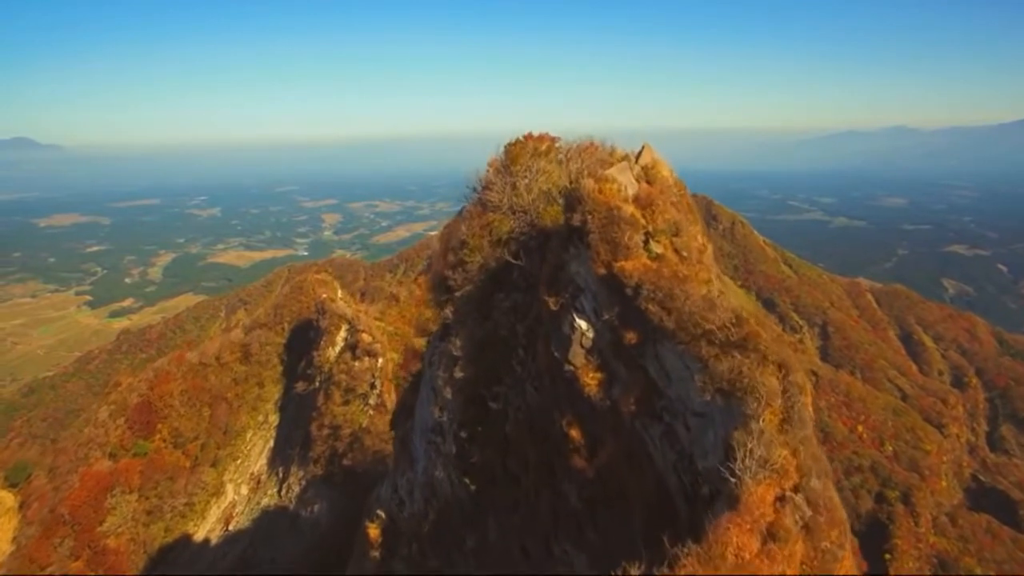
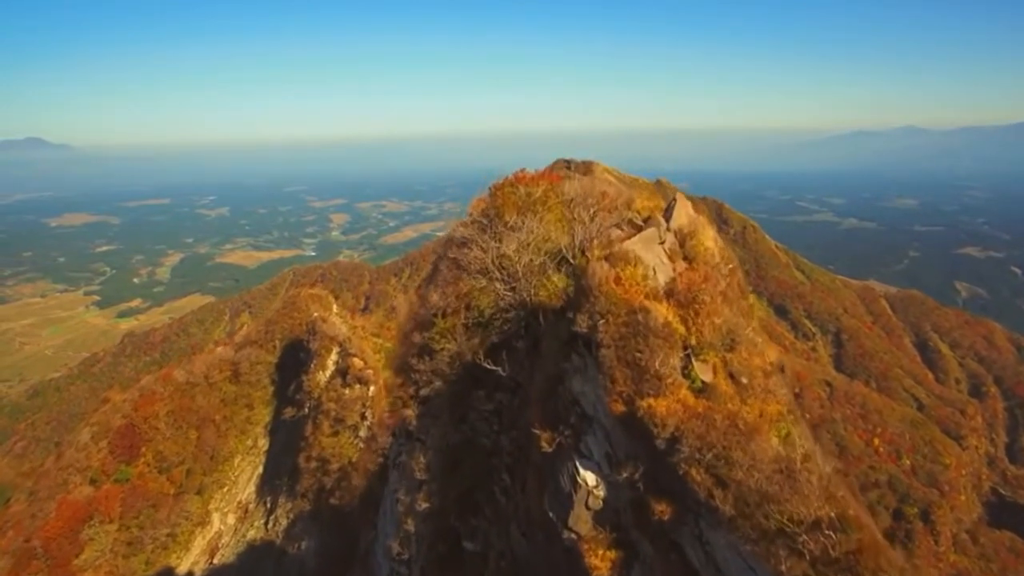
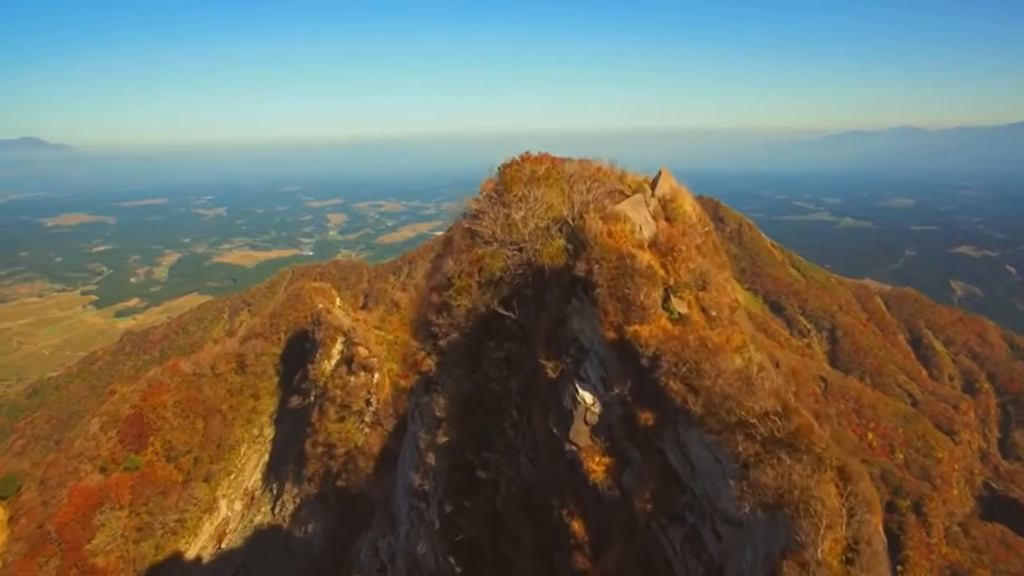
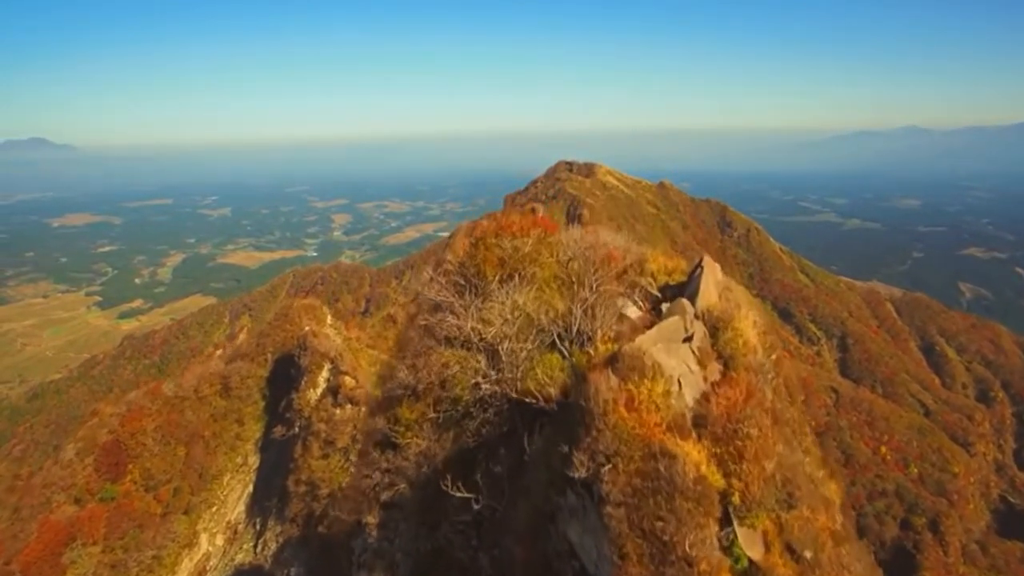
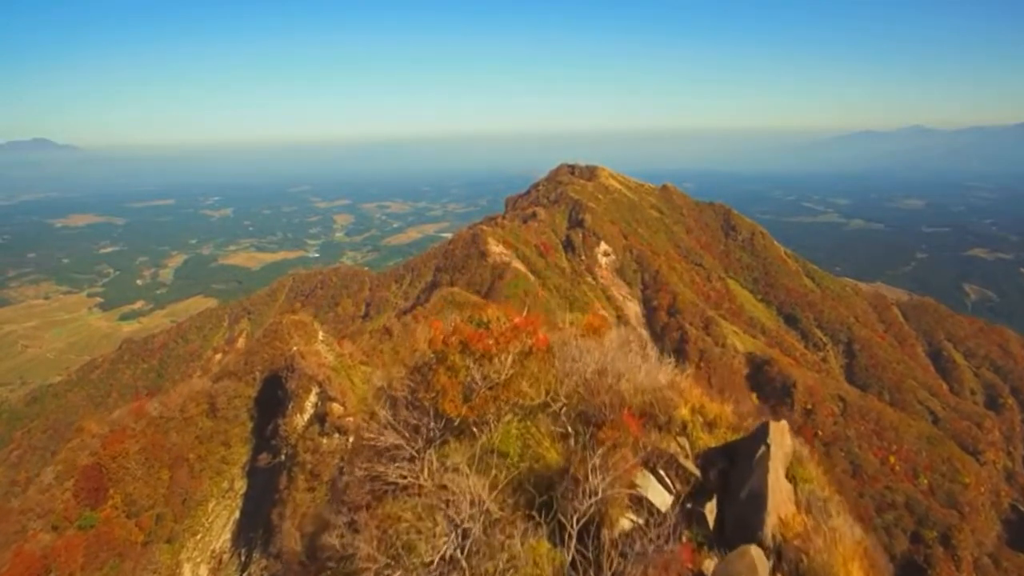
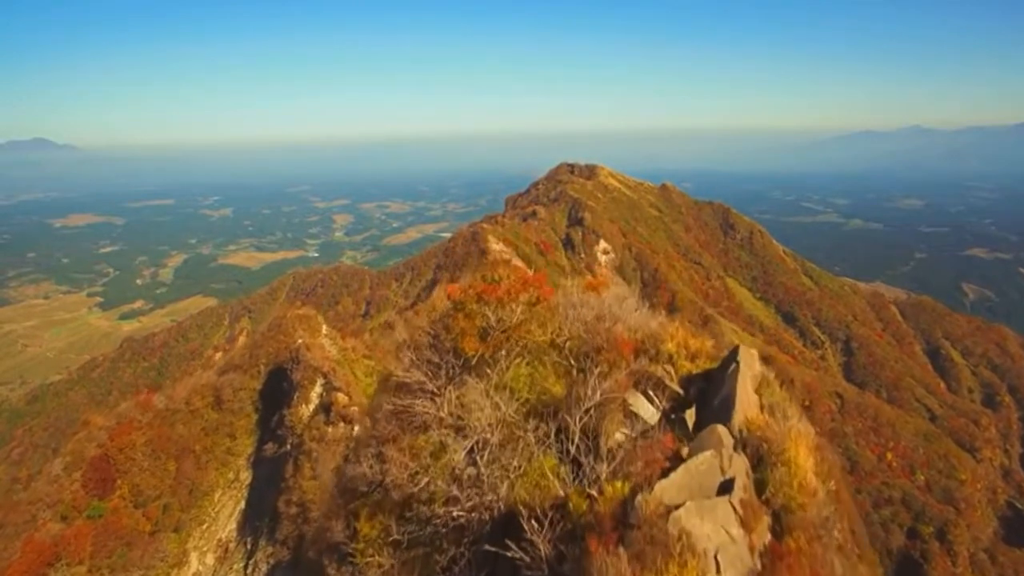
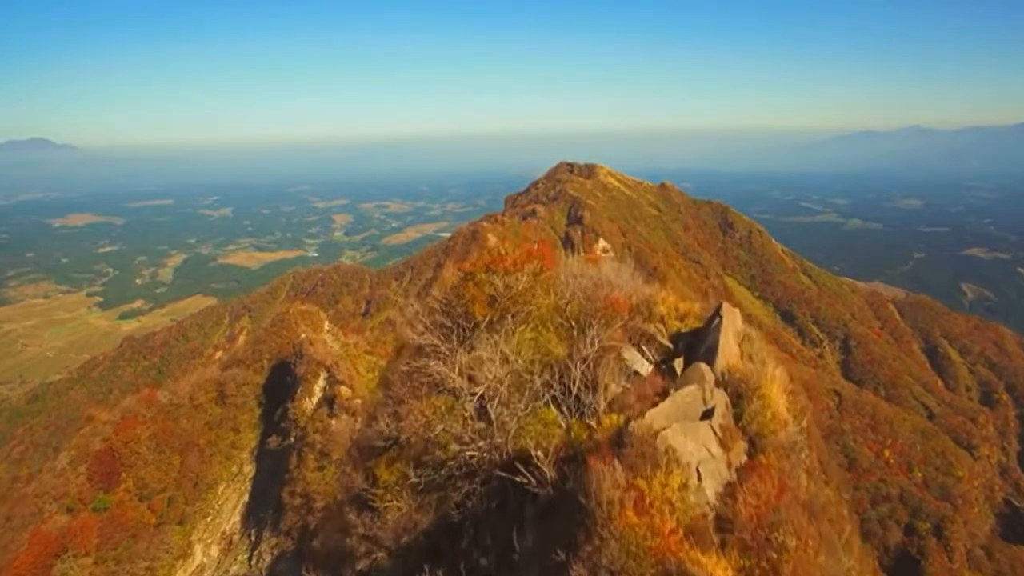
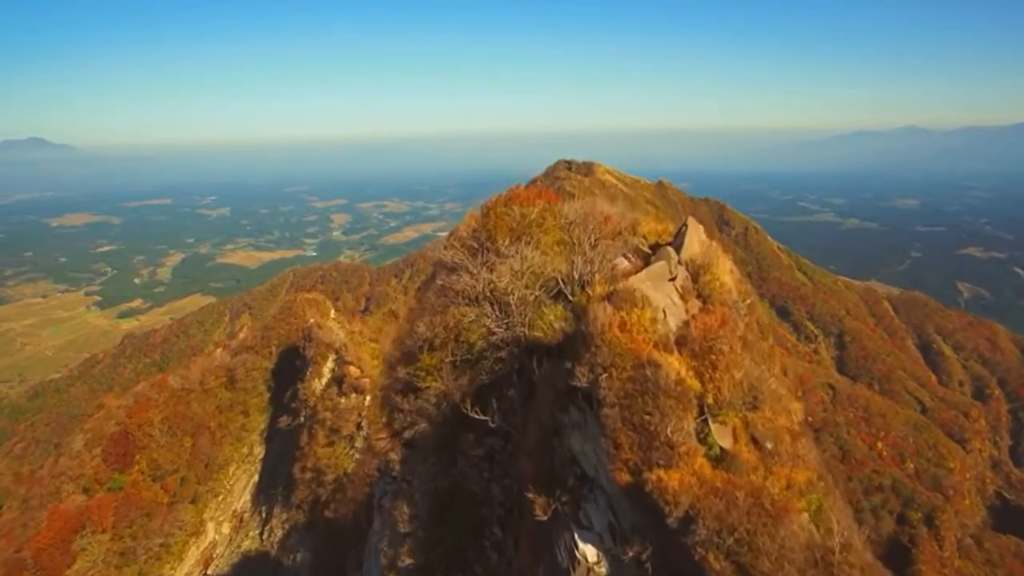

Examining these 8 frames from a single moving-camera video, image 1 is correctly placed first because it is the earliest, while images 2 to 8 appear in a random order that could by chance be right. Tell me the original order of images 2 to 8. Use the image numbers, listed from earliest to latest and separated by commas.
3, 2, 8, 4, 7, 6, 5
